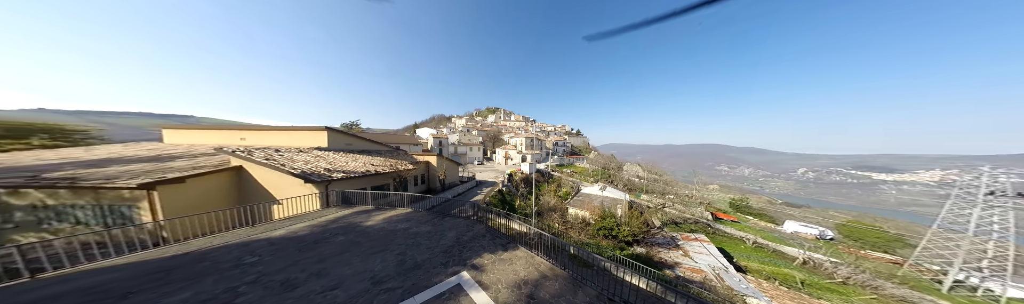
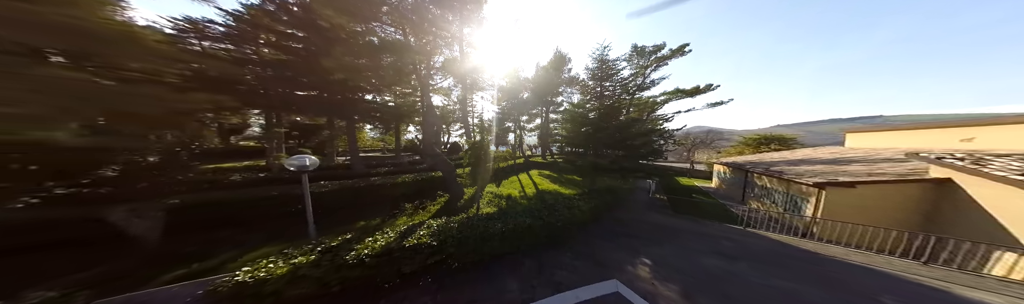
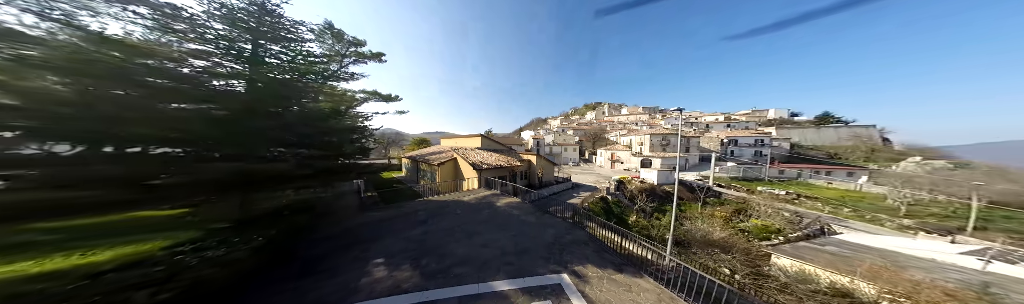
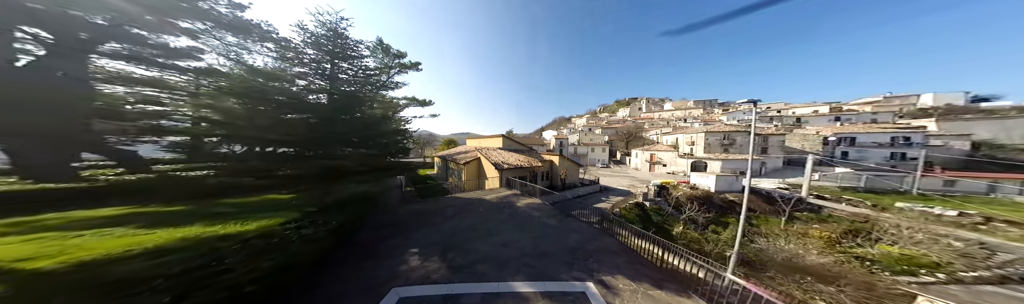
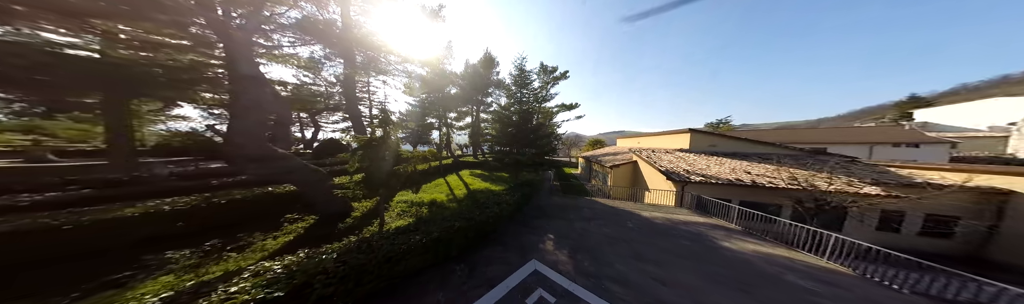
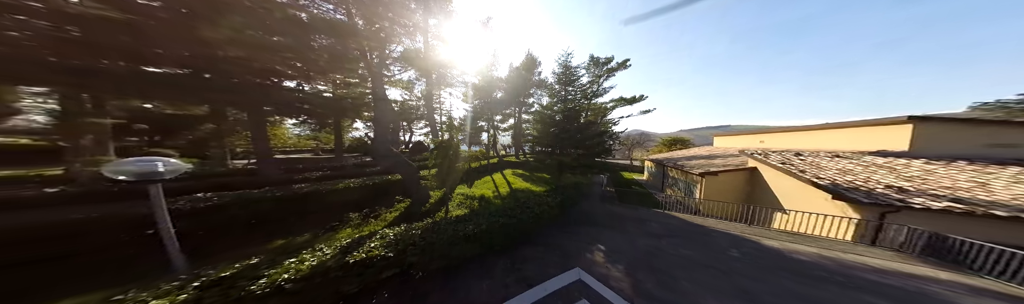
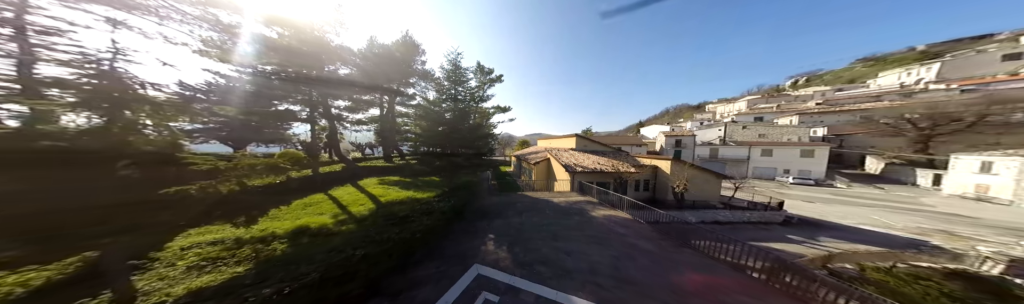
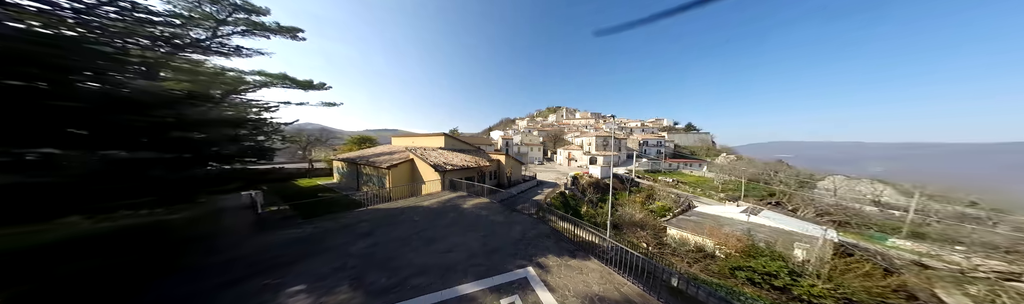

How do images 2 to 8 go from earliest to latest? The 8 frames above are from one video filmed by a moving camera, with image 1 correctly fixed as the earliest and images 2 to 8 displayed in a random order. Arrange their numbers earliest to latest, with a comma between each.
8, 3, 4, 7, 5, 6, 2
